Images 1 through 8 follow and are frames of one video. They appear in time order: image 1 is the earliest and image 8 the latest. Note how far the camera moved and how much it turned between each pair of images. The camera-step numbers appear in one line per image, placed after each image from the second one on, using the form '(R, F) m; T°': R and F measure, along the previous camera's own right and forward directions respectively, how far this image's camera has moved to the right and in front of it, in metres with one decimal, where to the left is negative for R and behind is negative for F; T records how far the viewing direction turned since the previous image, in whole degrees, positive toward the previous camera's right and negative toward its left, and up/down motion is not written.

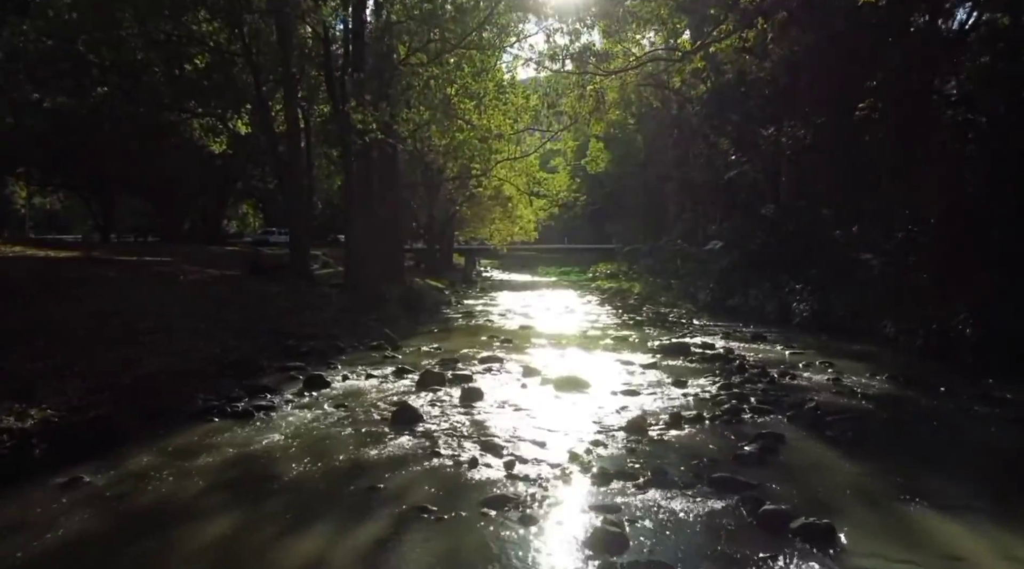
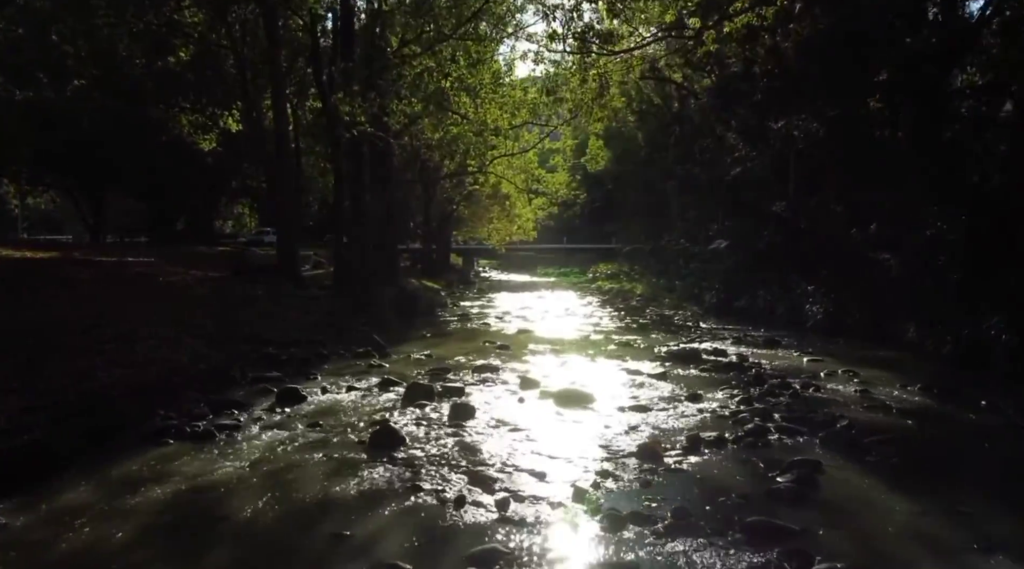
(0.0, +1.5) m; 0°
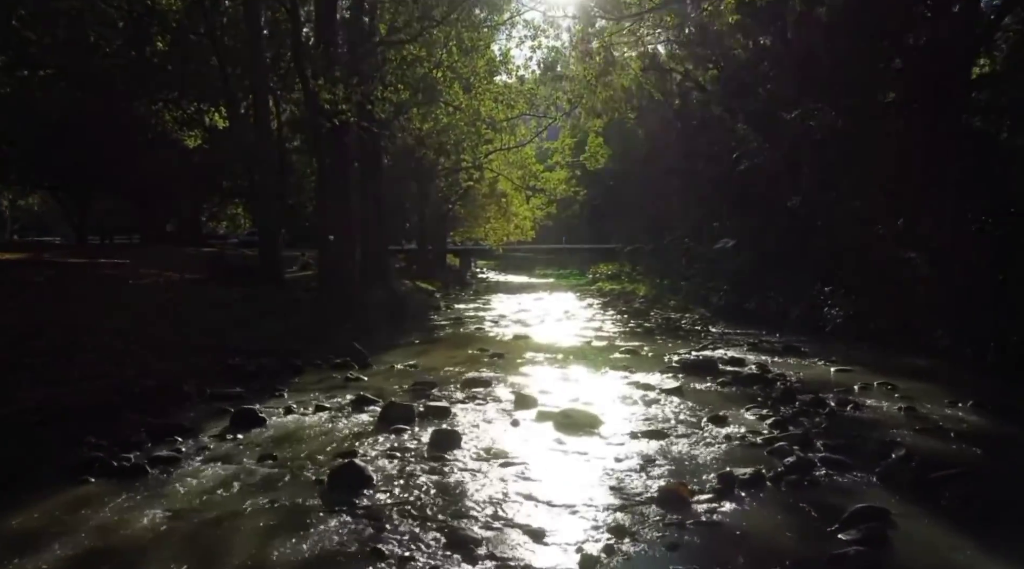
(+0.1, +2.0) m; 0°
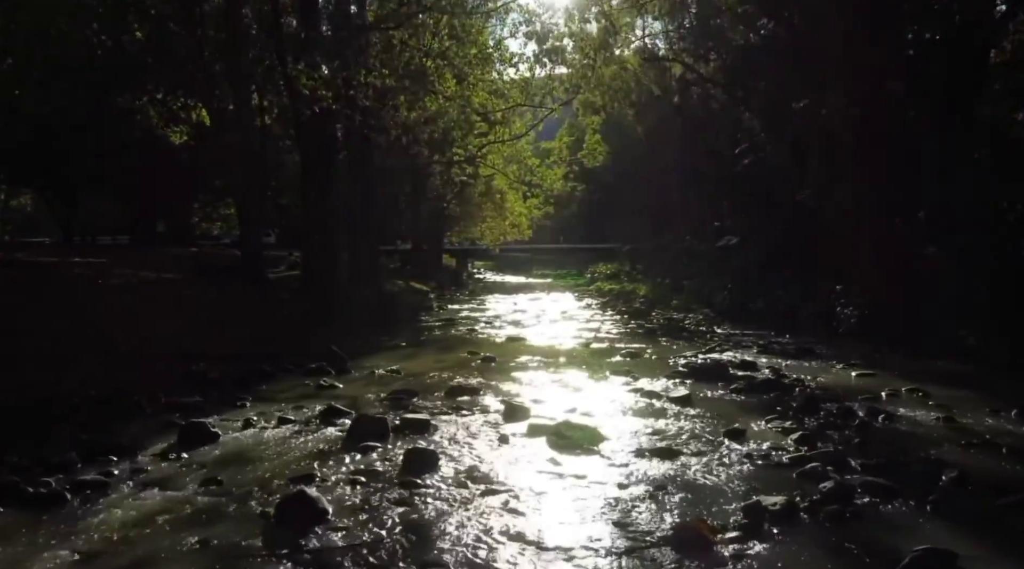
(+0.1, +1.5) m; 0°
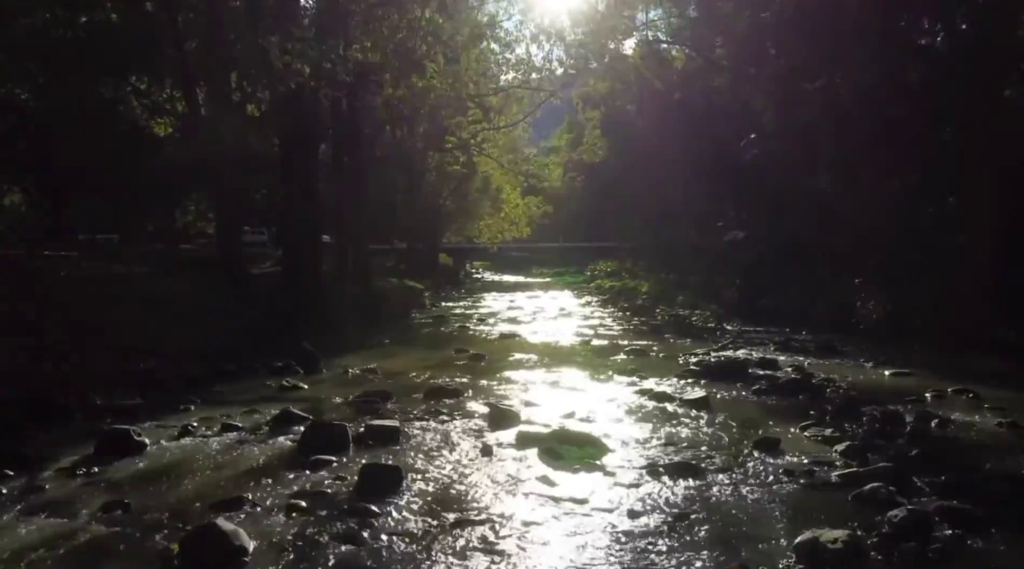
(+0.1, +1.8) m; 0°
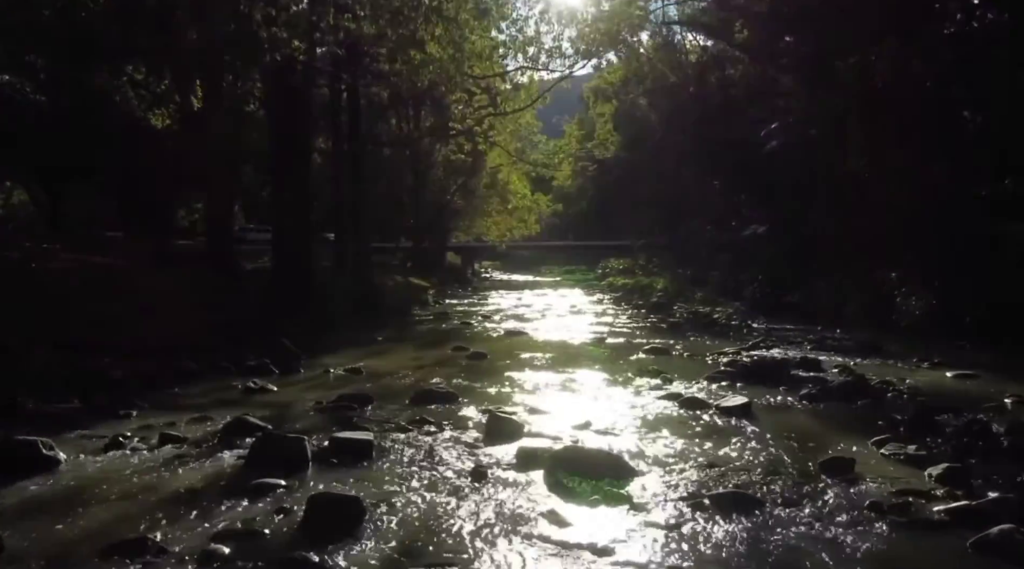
(+0.1, +1.8) m; -1°
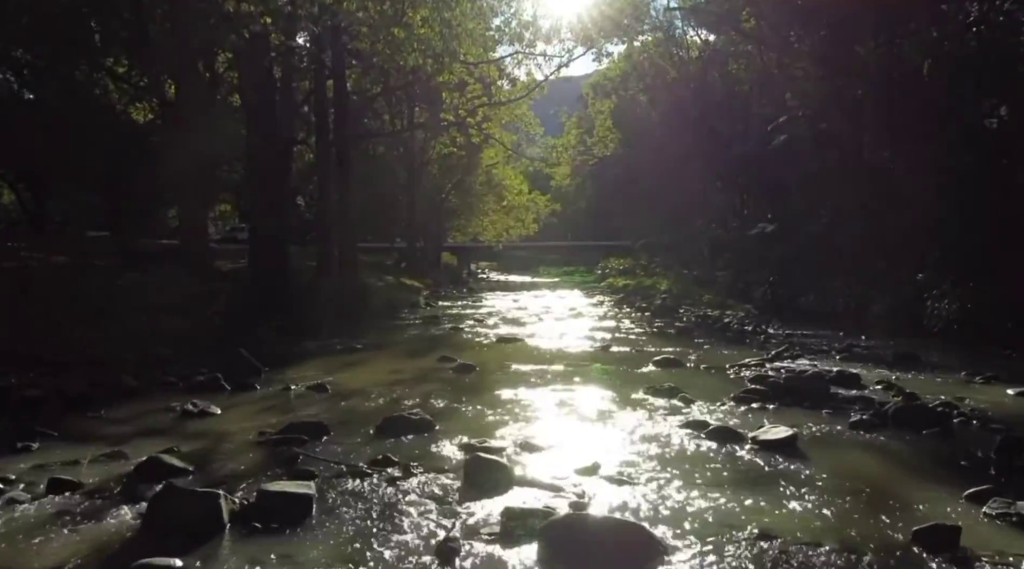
(+0.1, +1.8) m; 0°
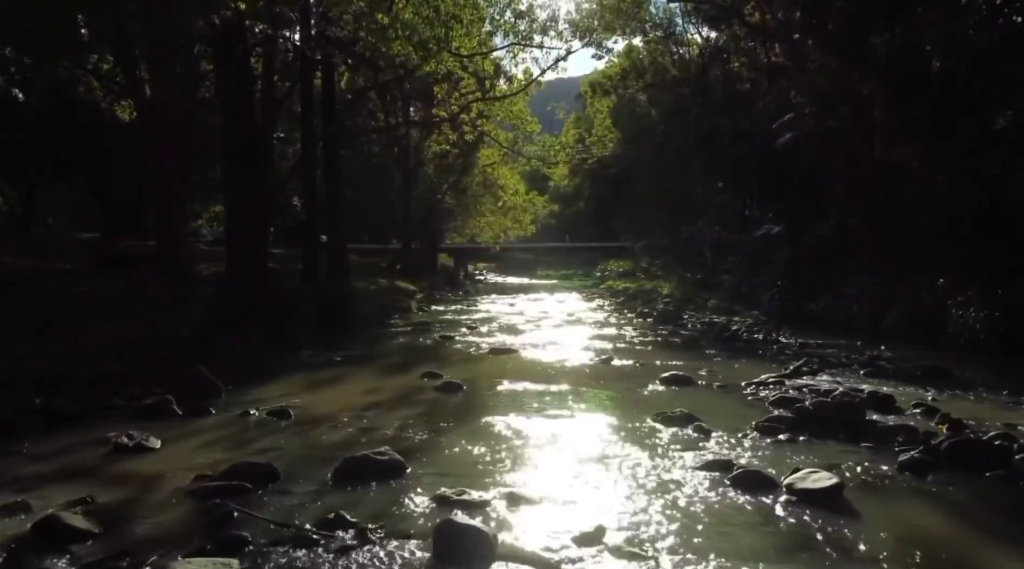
(+0.1, +1.3) m; 0°
